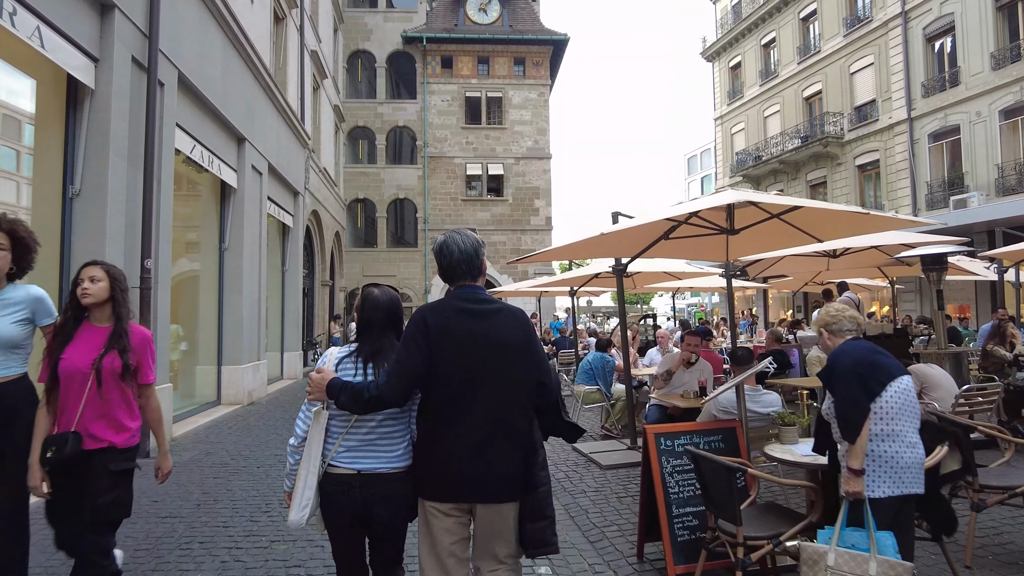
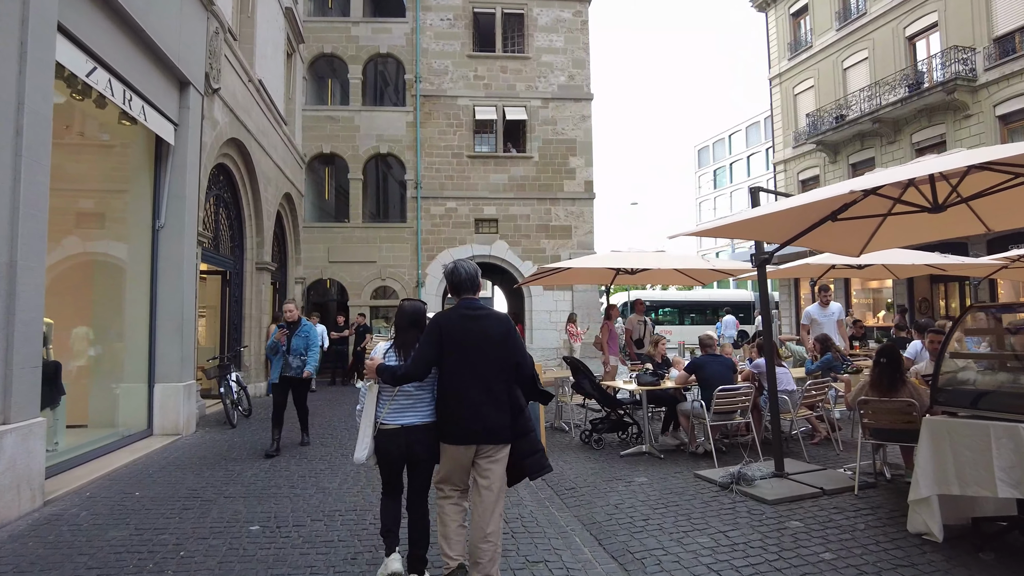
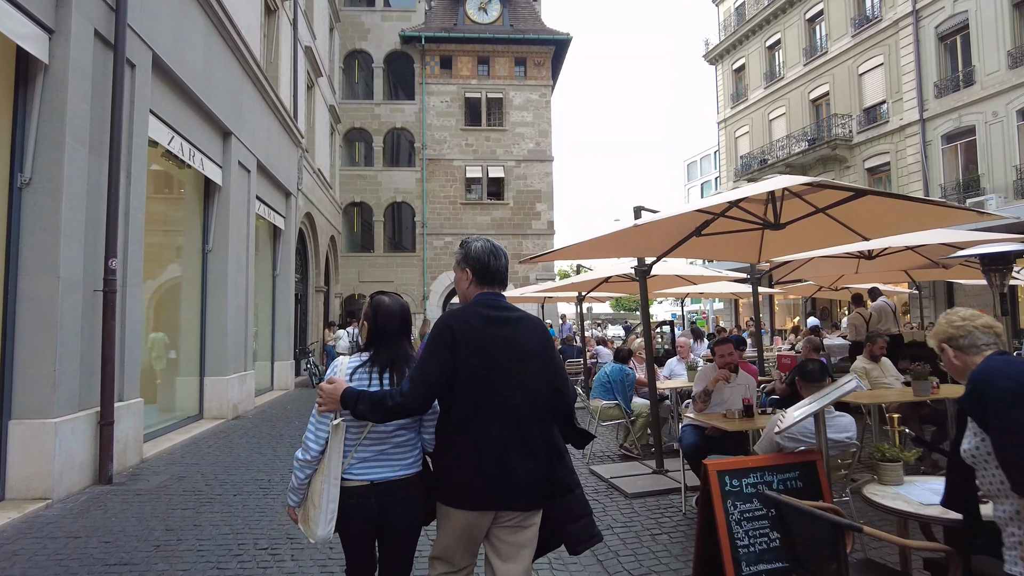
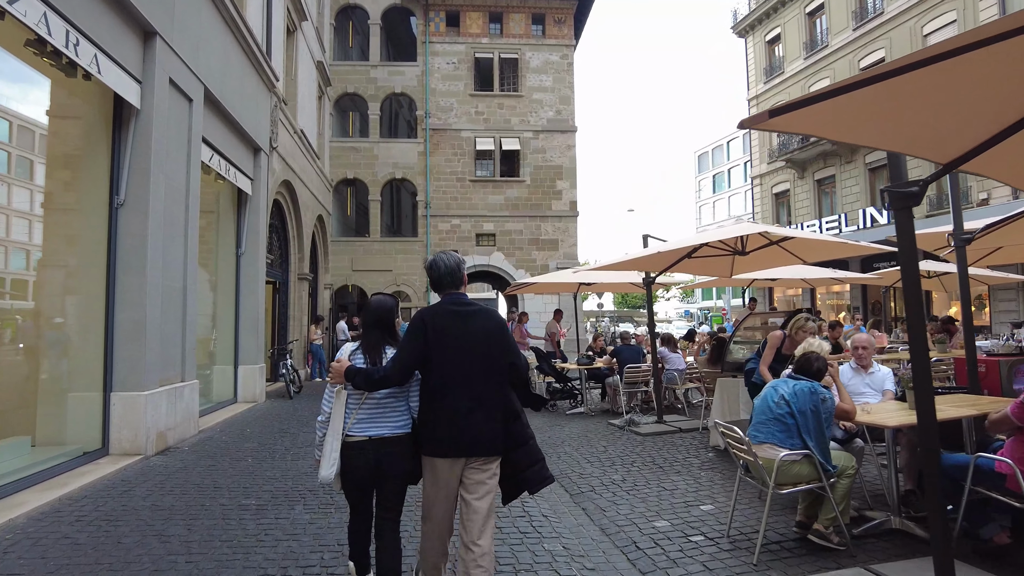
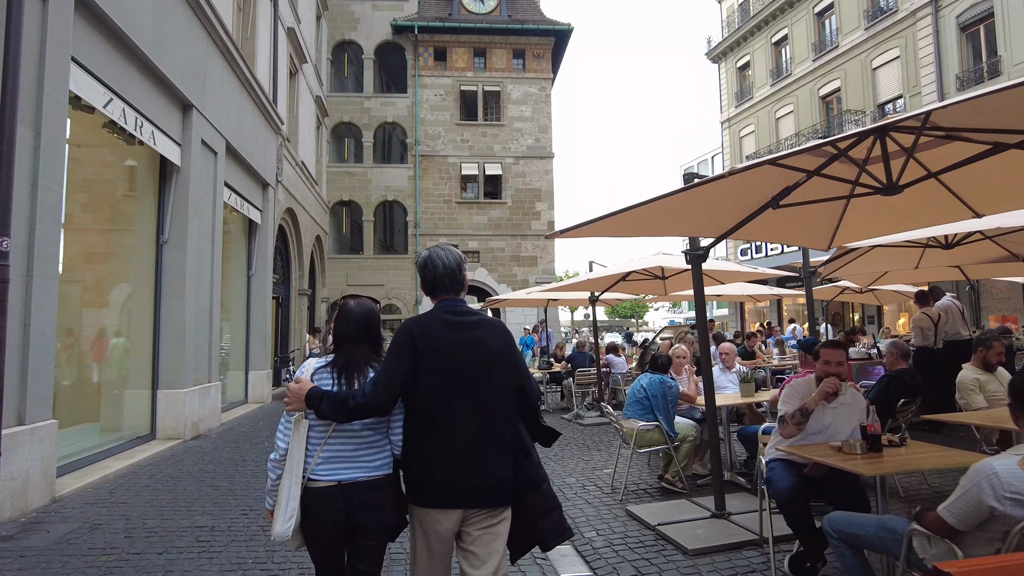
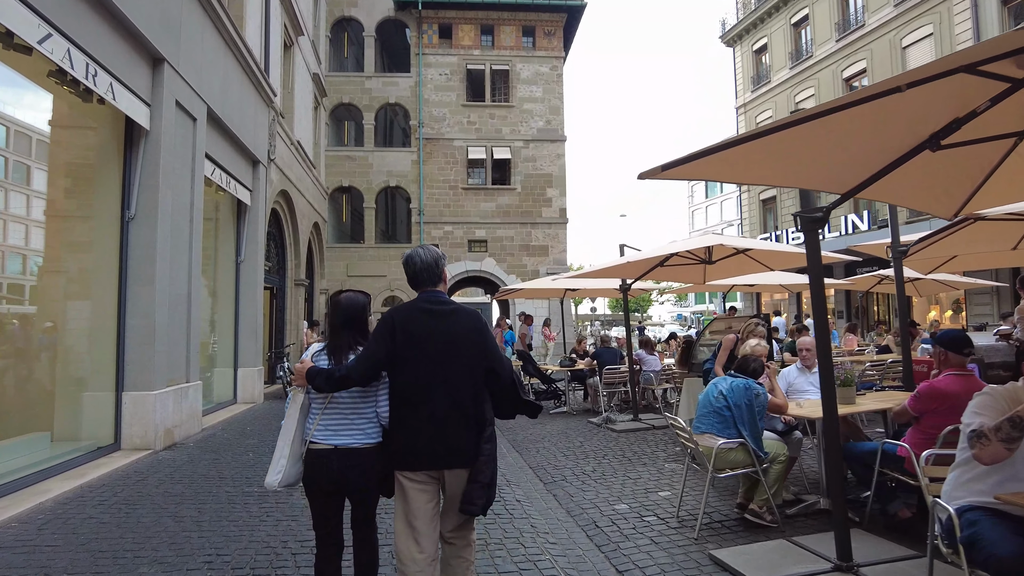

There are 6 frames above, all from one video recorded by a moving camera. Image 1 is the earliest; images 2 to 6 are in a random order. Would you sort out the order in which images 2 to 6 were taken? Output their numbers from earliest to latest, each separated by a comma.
3, 5, 6, 4, 2
